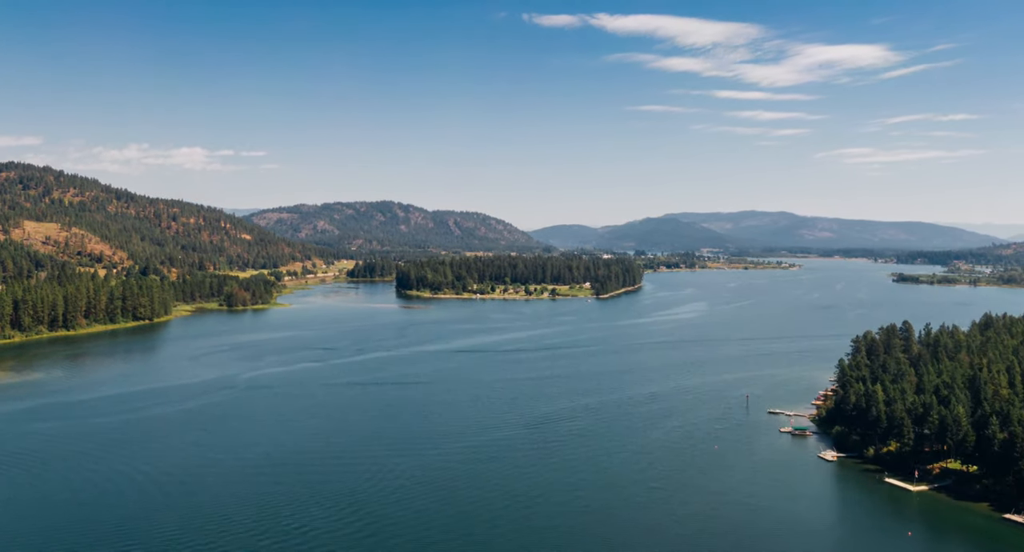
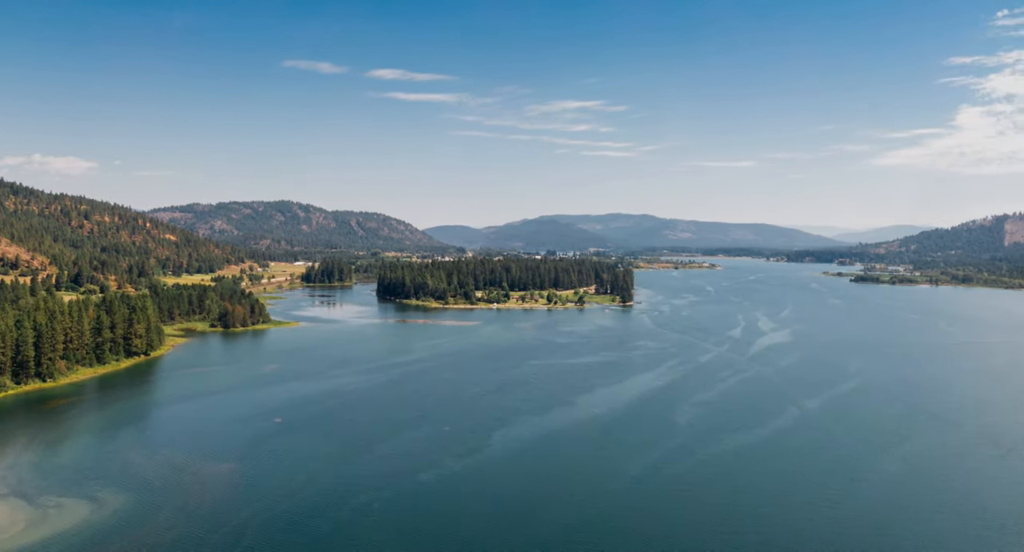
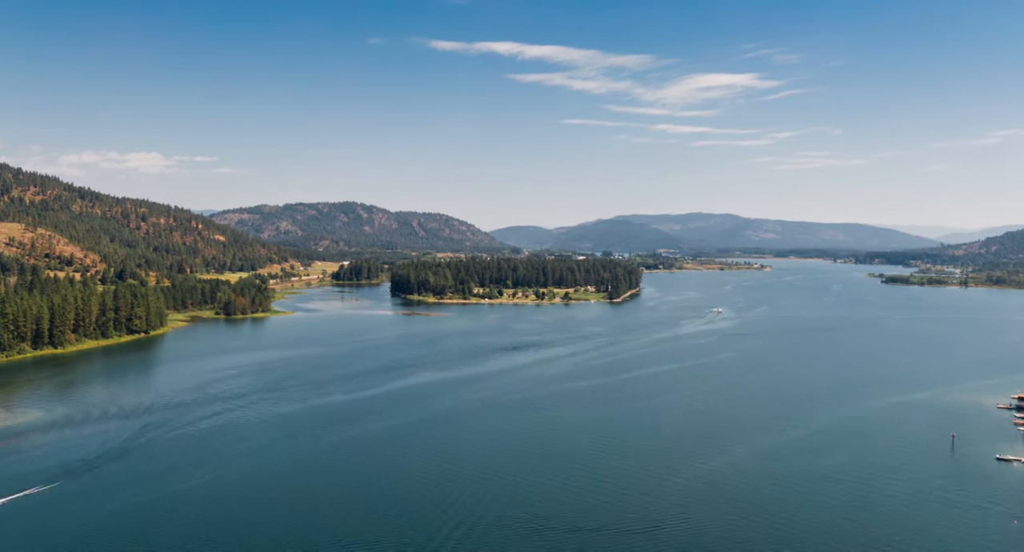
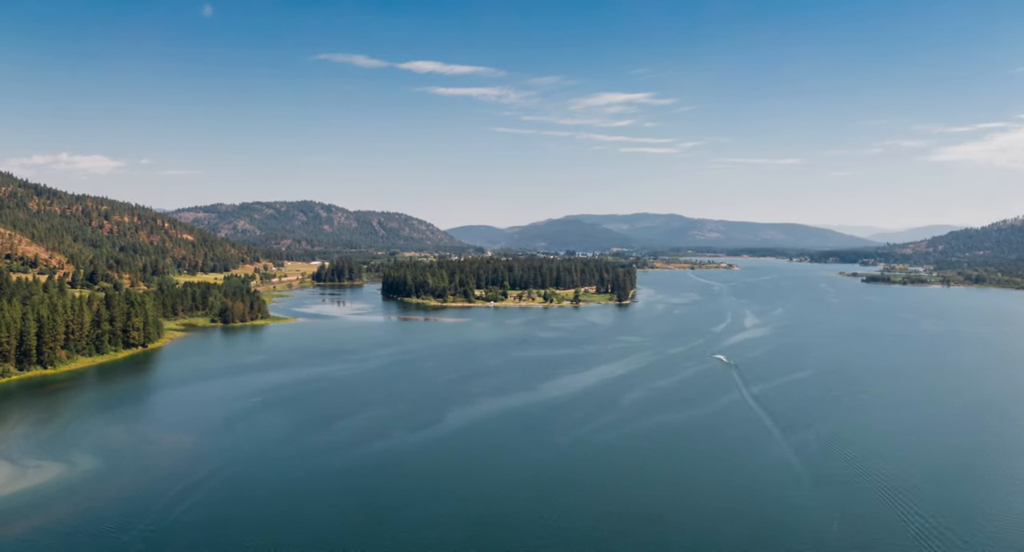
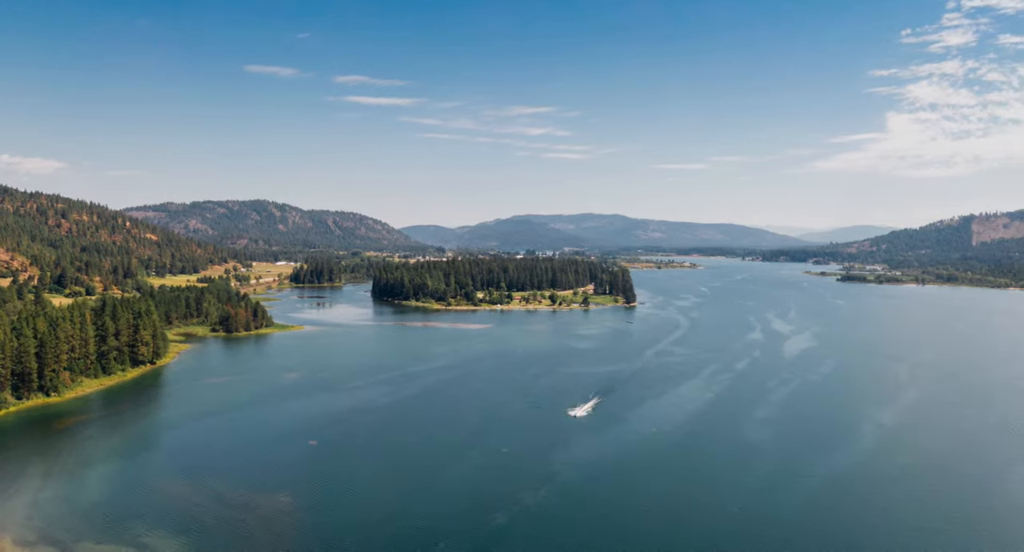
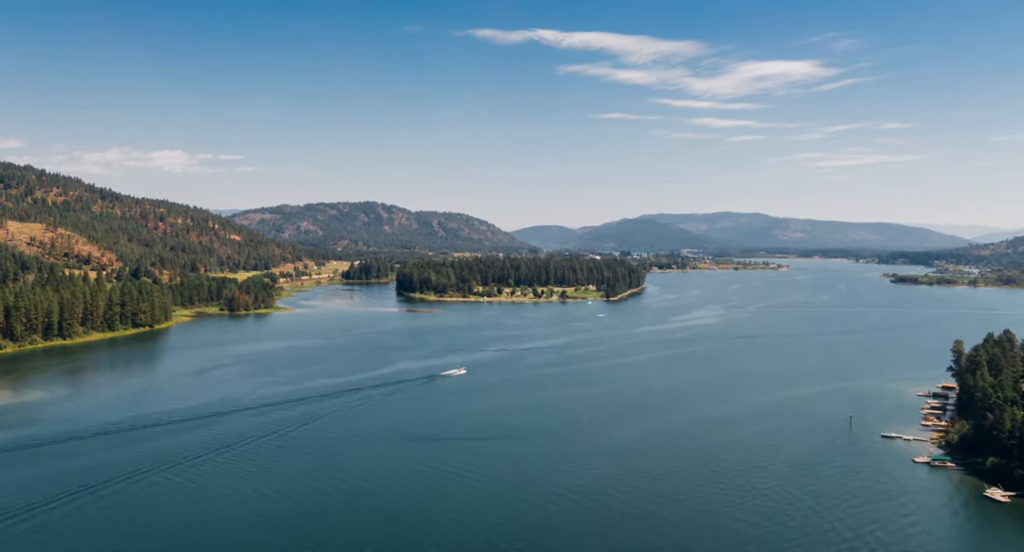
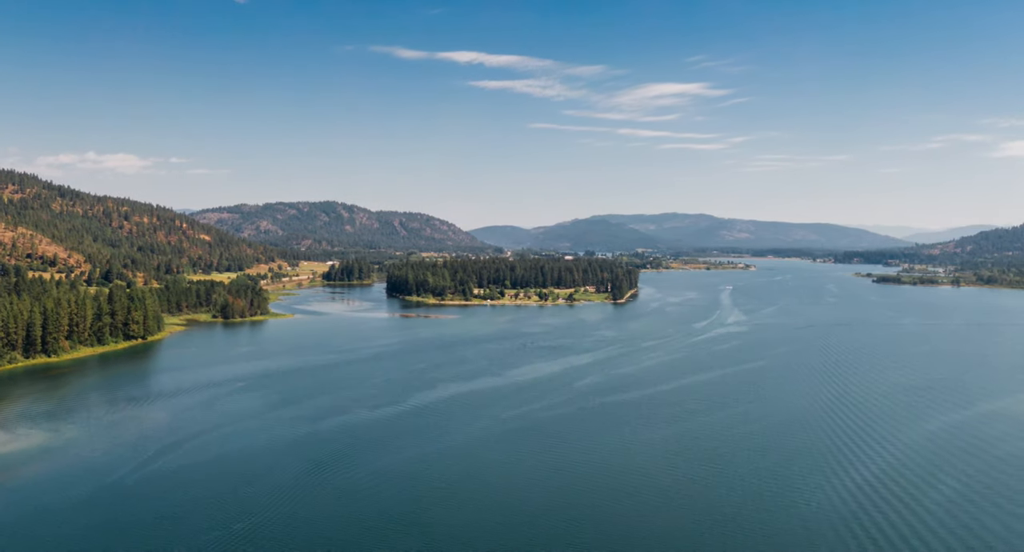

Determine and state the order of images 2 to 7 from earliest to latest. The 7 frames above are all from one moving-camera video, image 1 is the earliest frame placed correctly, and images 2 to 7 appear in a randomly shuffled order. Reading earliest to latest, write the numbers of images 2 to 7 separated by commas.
6, 3, 7, 4, 2, 5
